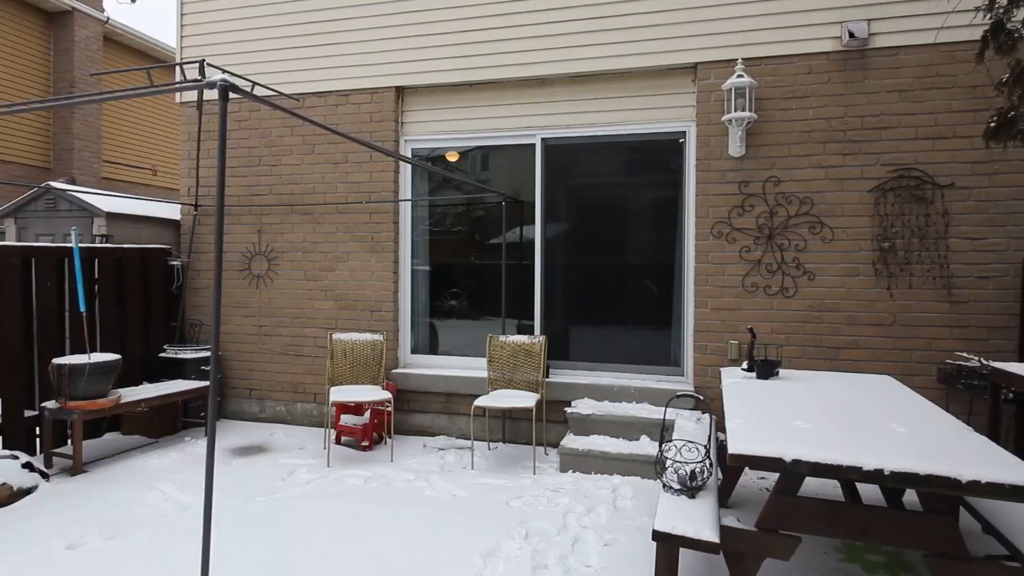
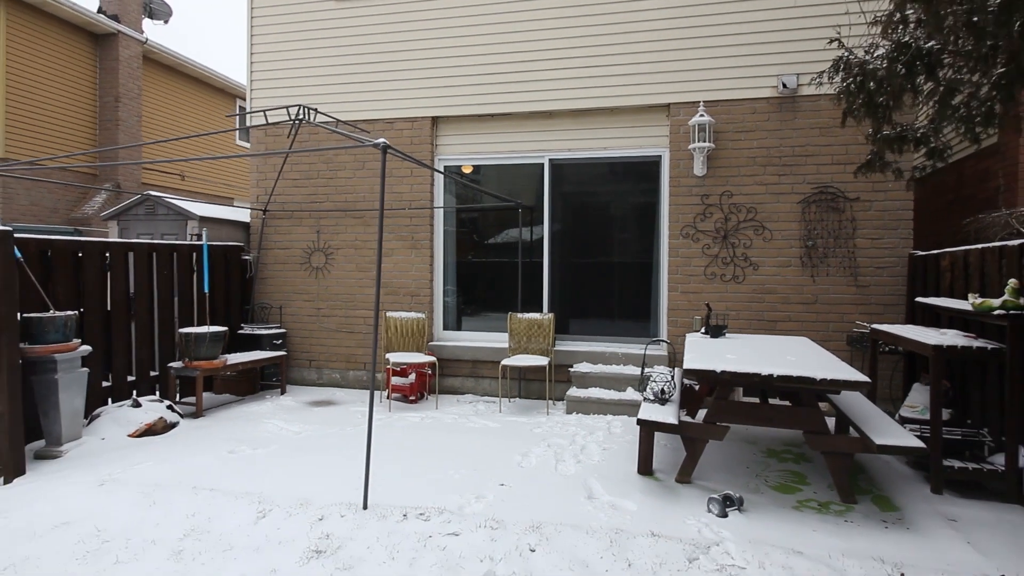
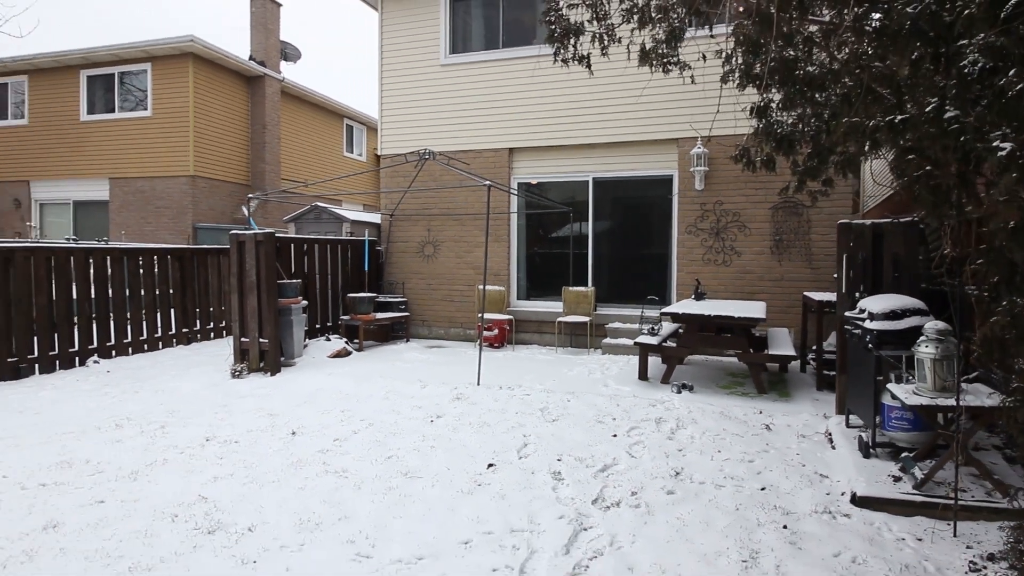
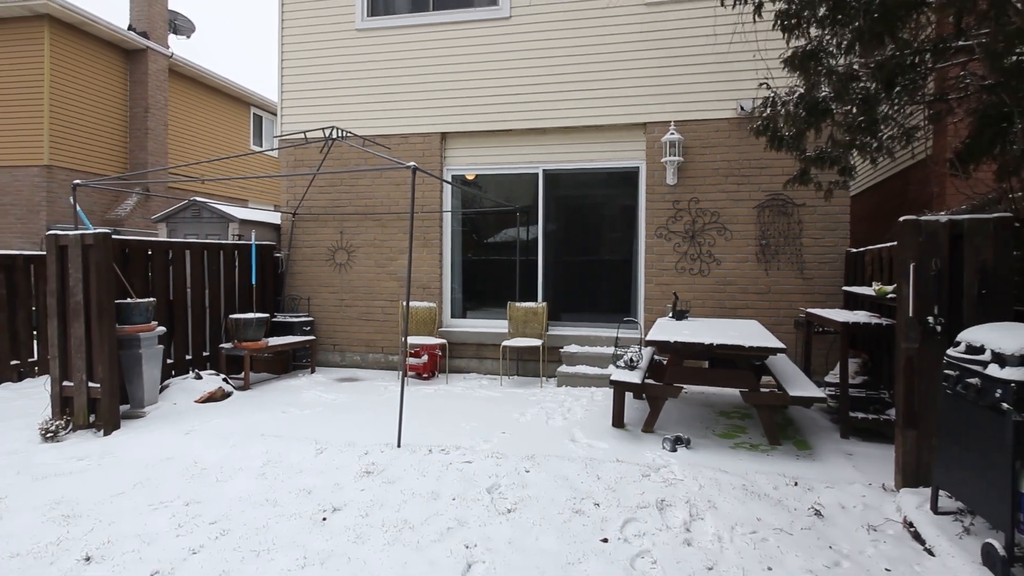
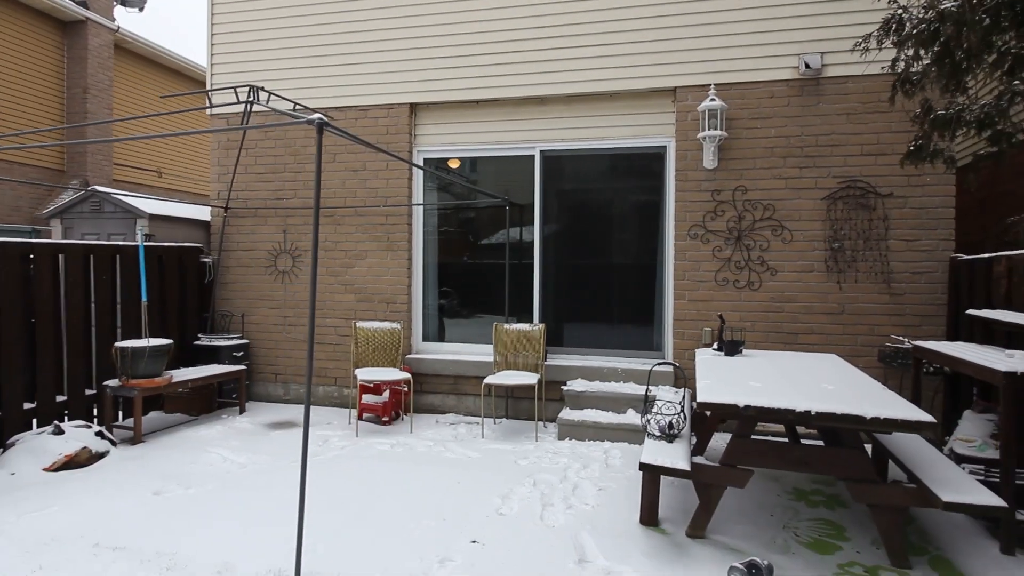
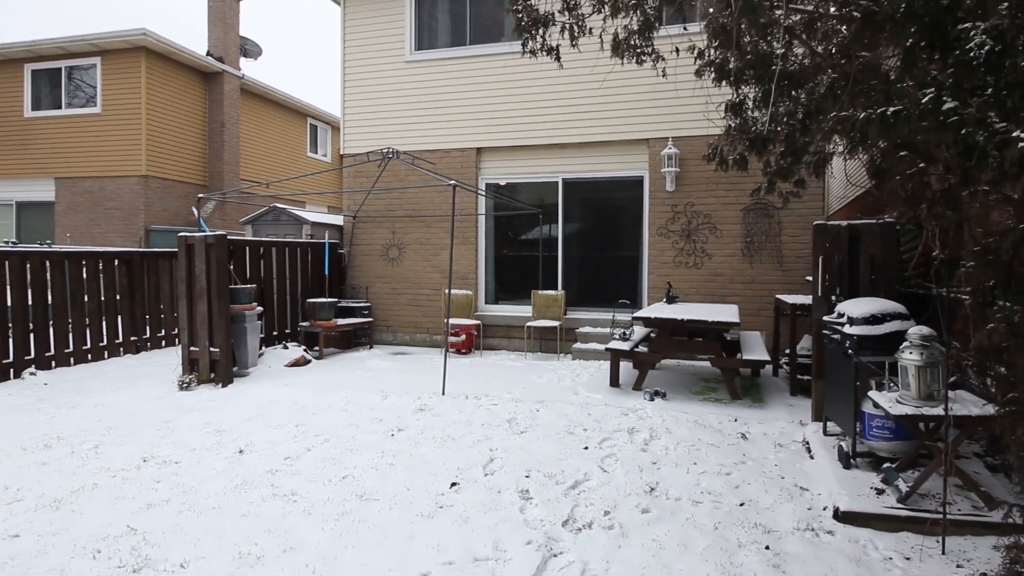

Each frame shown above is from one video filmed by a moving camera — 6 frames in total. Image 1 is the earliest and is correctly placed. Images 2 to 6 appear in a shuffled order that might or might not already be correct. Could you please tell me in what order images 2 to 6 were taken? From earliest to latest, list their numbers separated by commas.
5, 2, 4, 6, 3
